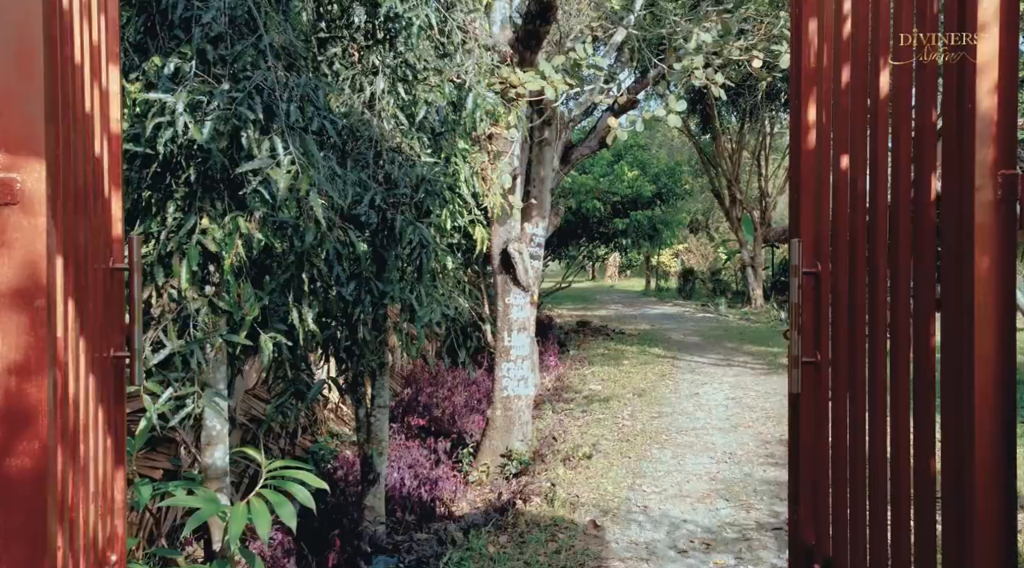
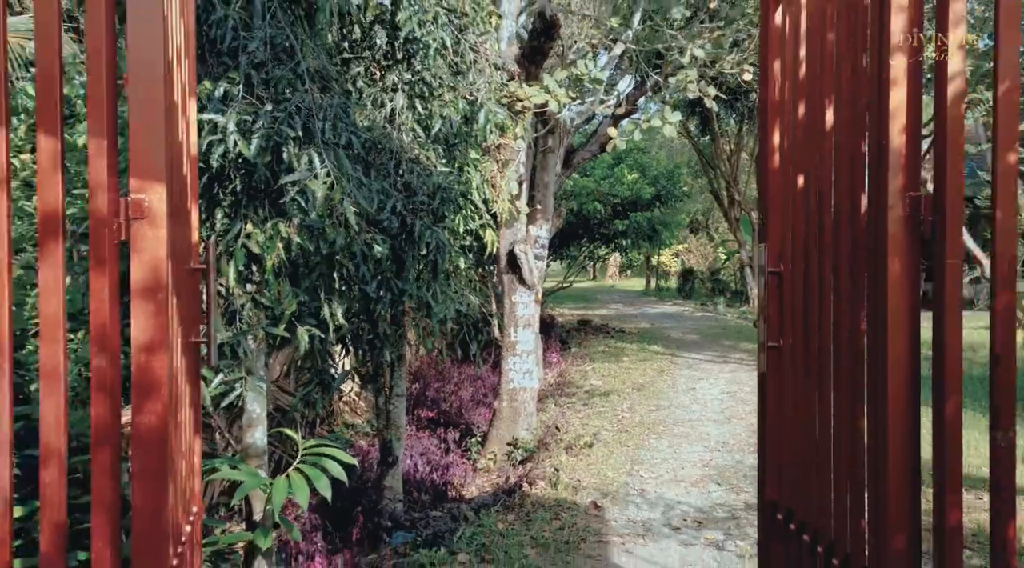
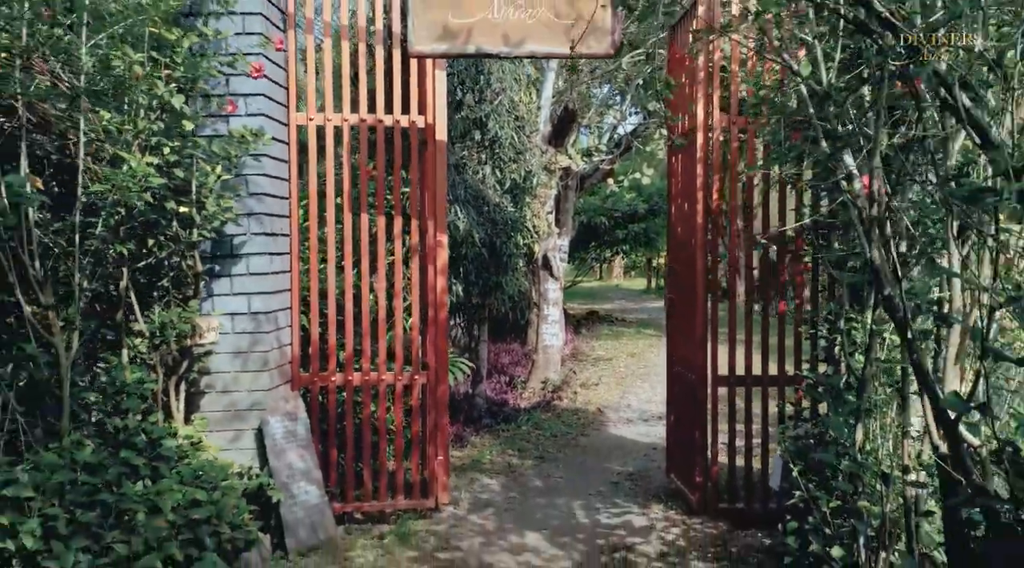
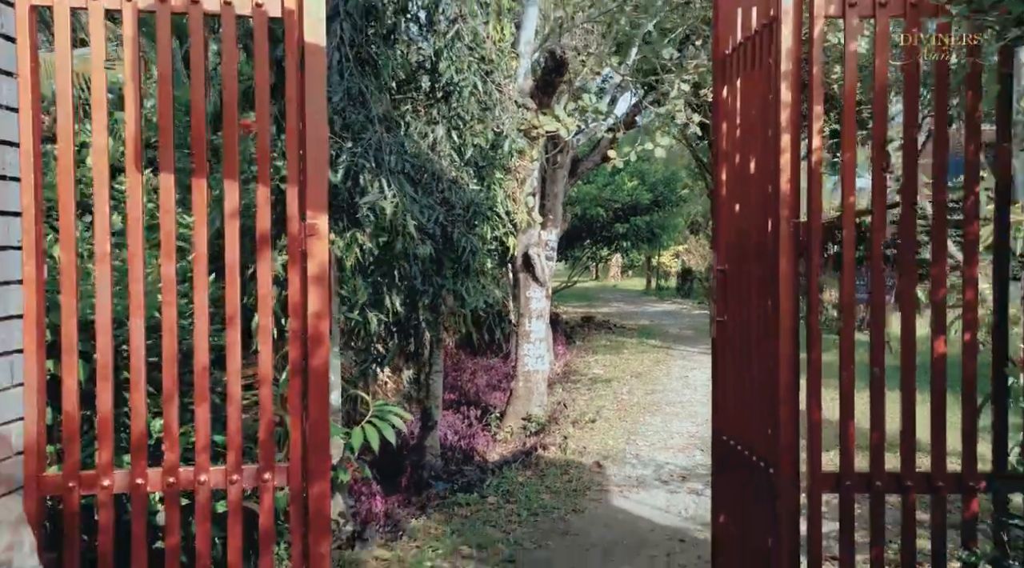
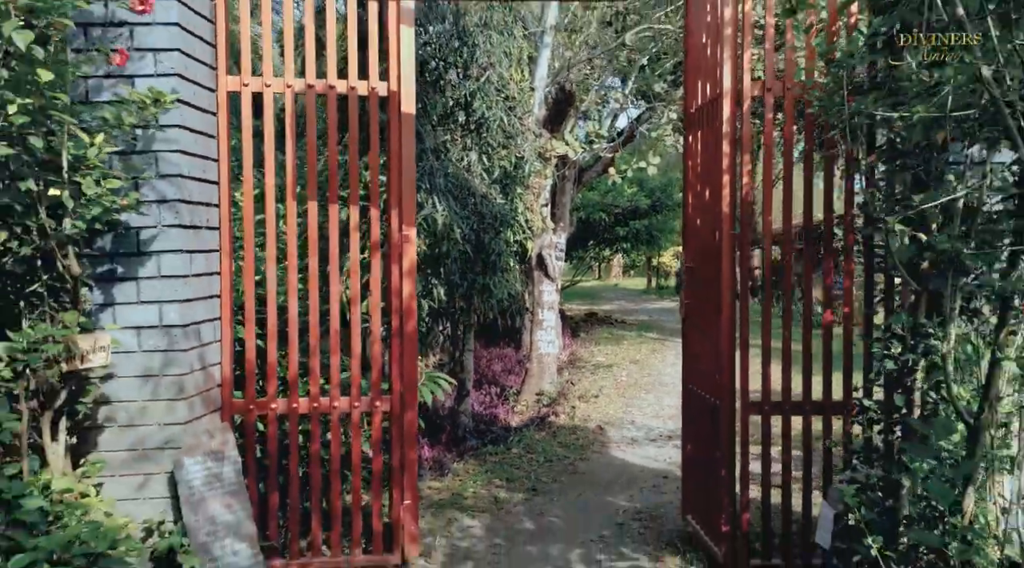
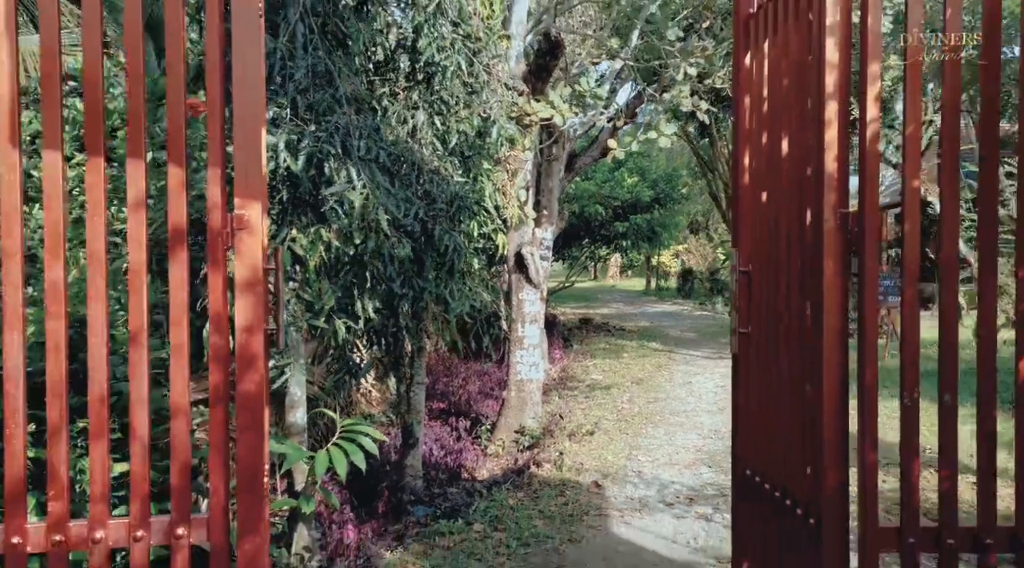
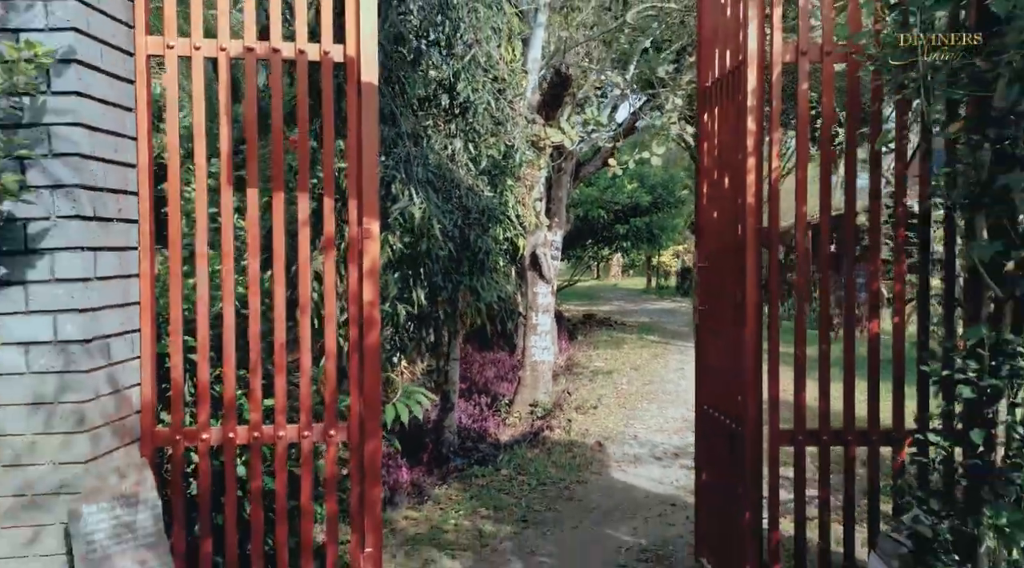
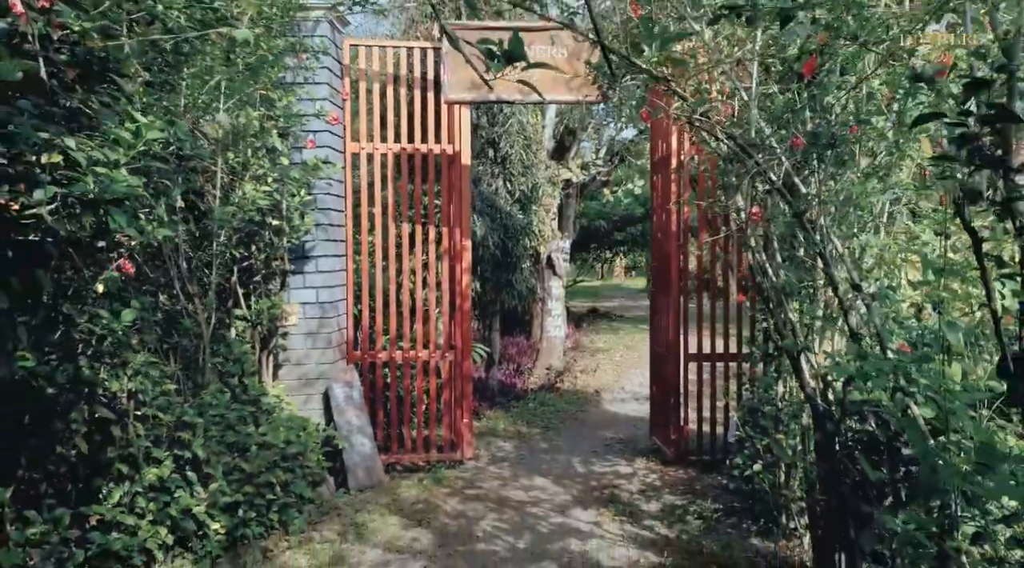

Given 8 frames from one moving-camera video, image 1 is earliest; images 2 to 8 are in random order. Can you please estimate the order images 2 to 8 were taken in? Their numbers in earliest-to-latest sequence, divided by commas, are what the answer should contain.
2, 6, 4, 7, 5, 3, 8
